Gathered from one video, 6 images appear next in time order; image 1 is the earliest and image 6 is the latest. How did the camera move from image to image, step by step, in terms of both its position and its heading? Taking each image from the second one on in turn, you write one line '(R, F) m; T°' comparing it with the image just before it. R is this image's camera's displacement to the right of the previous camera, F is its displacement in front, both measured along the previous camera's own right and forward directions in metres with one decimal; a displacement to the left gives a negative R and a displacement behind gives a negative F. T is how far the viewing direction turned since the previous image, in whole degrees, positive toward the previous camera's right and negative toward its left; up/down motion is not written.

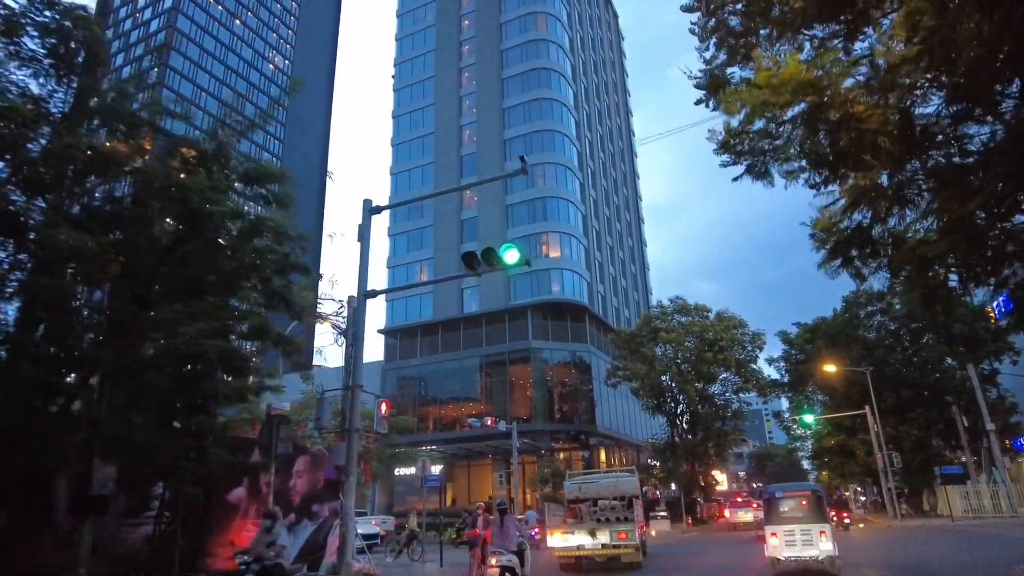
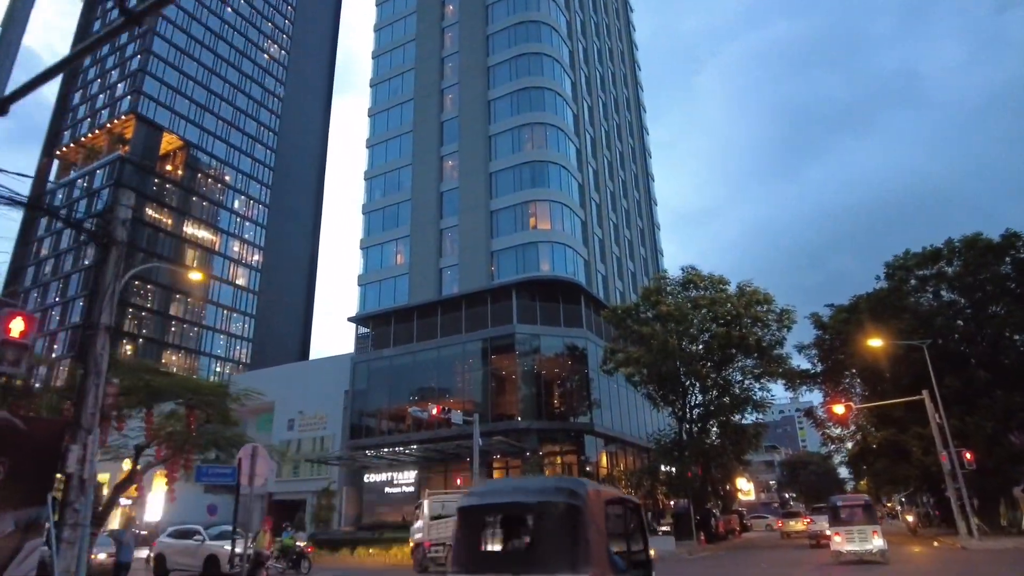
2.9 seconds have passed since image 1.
(+2.9, +6.7) m; -2°
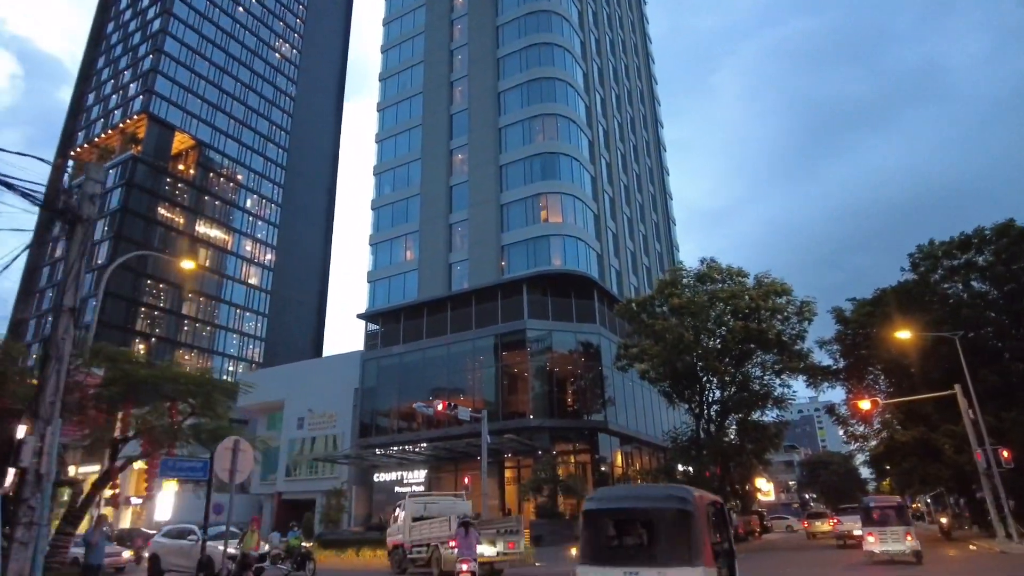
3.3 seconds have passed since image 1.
(+0.3, +1.0) m; -1°
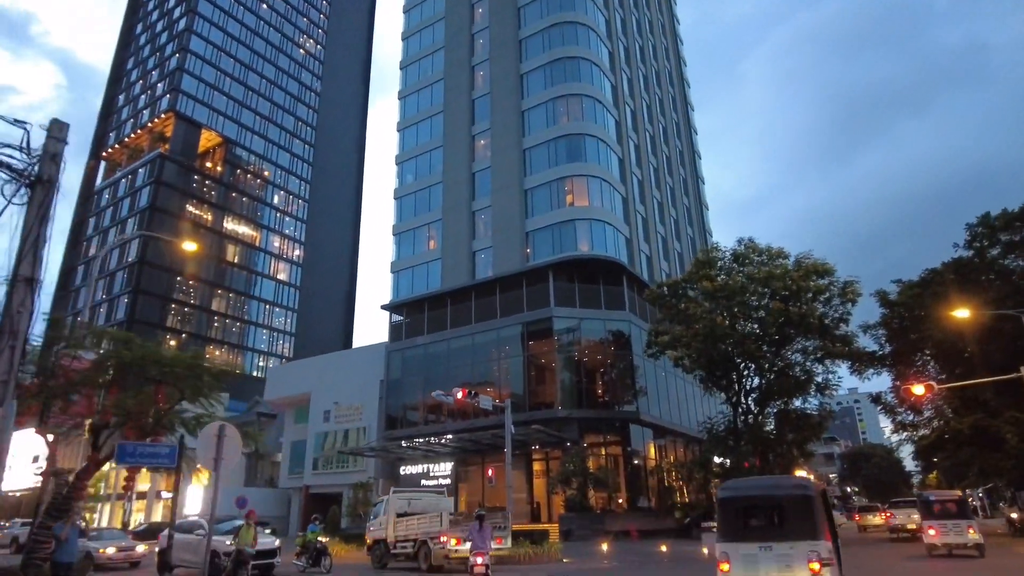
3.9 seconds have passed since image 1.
(+0.3, +1.3) m; -3°
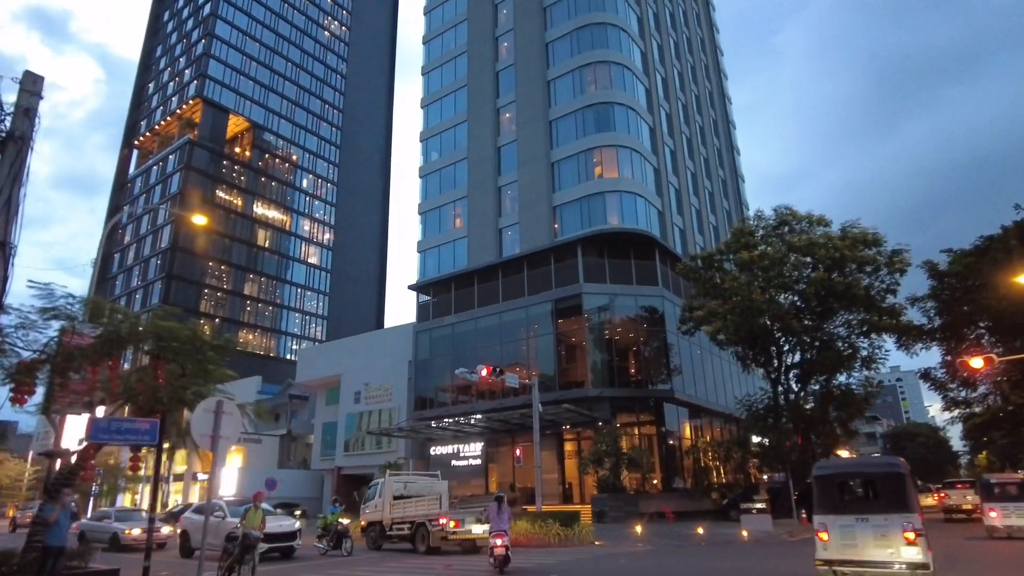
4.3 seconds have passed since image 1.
(+0.2, +1.1) m; -3°
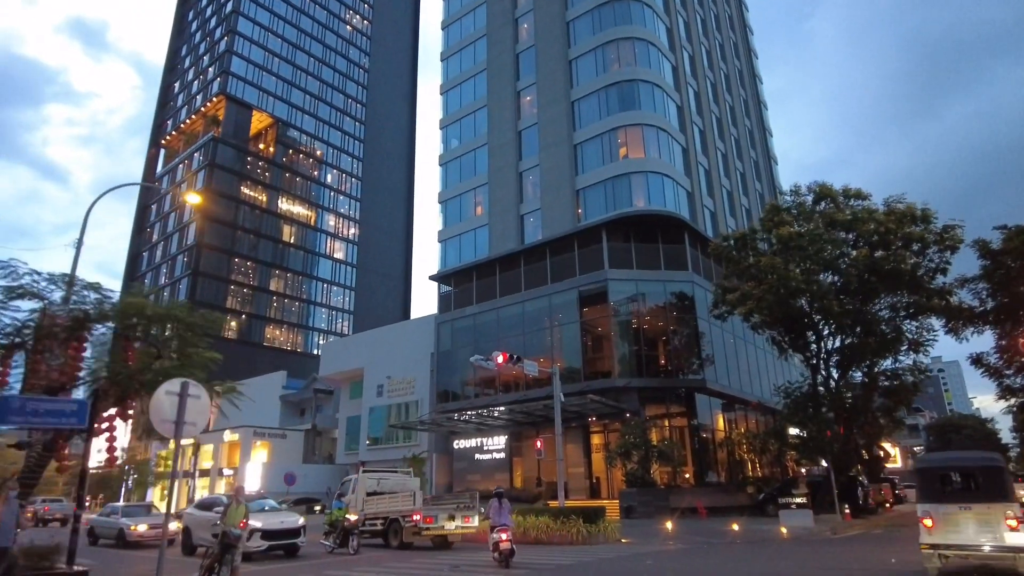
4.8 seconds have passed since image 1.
(+0.4, +1.4) m; -3°
